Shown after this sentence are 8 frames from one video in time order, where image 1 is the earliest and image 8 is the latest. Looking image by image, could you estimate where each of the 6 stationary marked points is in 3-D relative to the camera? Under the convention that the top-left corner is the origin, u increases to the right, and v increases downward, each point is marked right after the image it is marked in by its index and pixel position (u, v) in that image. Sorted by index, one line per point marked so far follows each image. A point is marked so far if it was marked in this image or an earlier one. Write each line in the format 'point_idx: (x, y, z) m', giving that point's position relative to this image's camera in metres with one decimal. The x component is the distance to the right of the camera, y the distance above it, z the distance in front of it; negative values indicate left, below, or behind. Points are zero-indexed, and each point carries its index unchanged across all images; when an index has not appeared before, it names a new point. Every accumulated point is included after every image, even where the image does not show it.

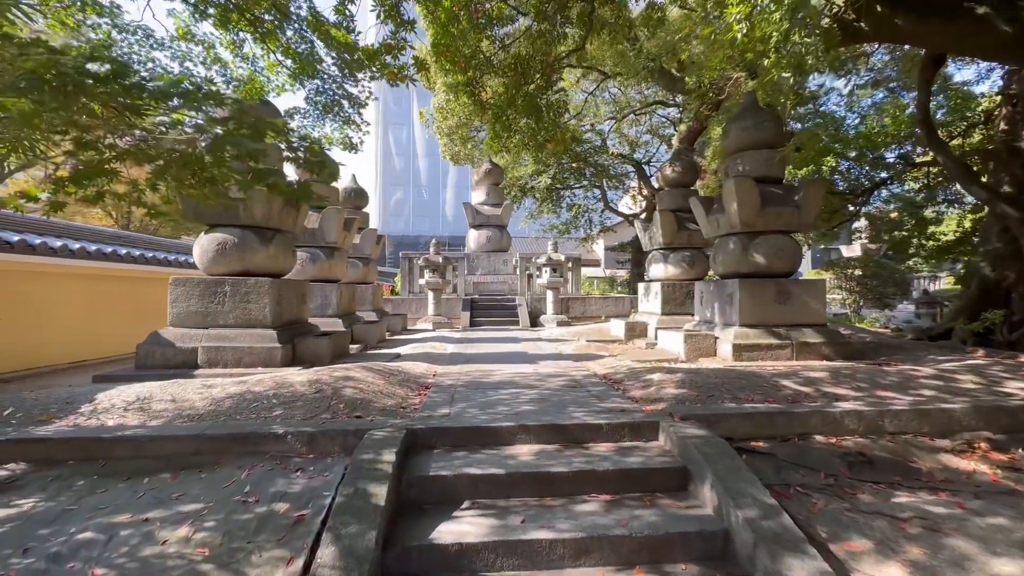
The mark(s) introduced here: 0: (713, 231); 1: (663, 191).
0: (+3.0, +0.8, +6.7) m
1: (+3.1, +2.0, +9.1) m
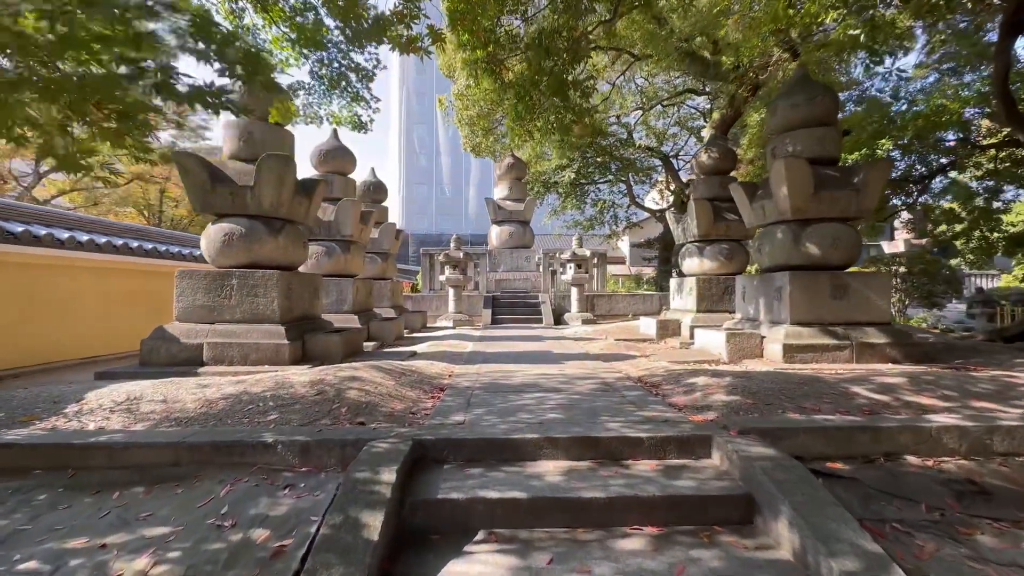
0: (+3.3, +0.9, +6.1) m
1: (+3.5, +2.0, +8.5) m
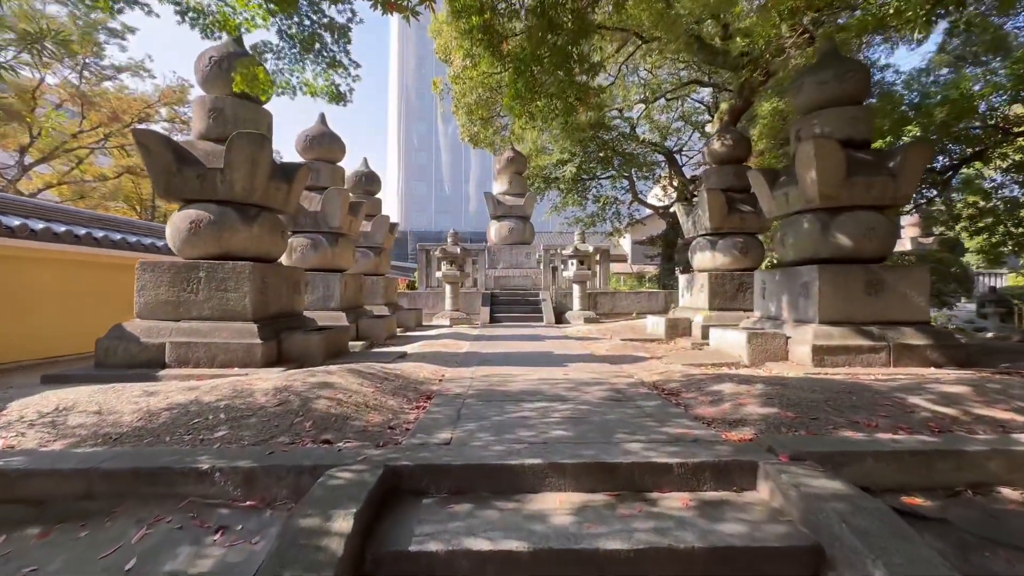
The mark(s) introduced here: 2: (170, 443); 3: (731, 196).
0: (+3.3, +1.0, +5.5) m
1: (+3.5, +2.1, +7.9) m
2: (-1.9, -0.9, +2.5) m
3: (+3.7, +1.6, +7.6) m
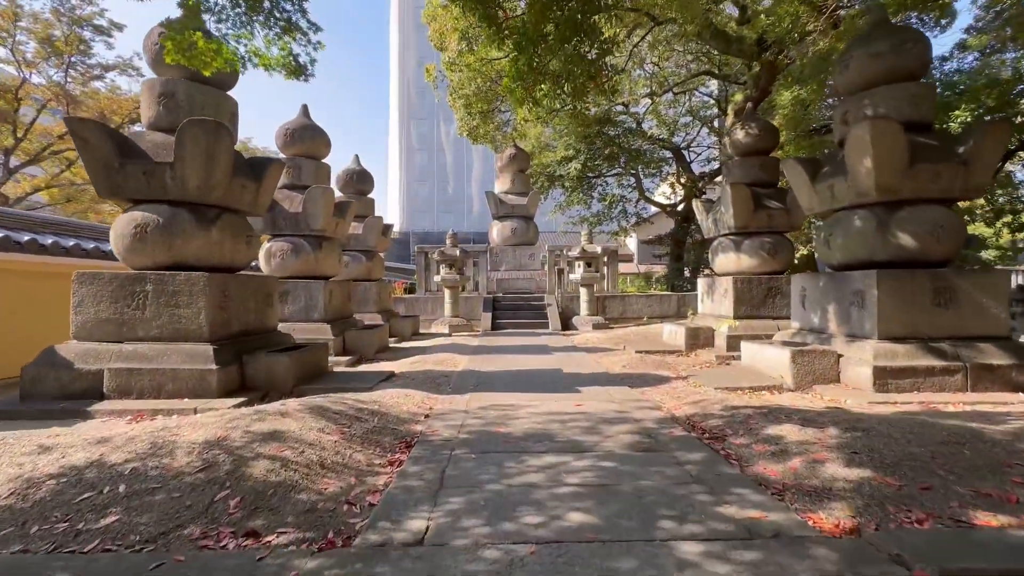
0: (+3.3, +0.9, +4.8) m
1: (+3.5, +2.0, +7.2) m
2: (-1.9, -1.0, +1.8) m
3: (+3.7, +1.5, +6.8) m
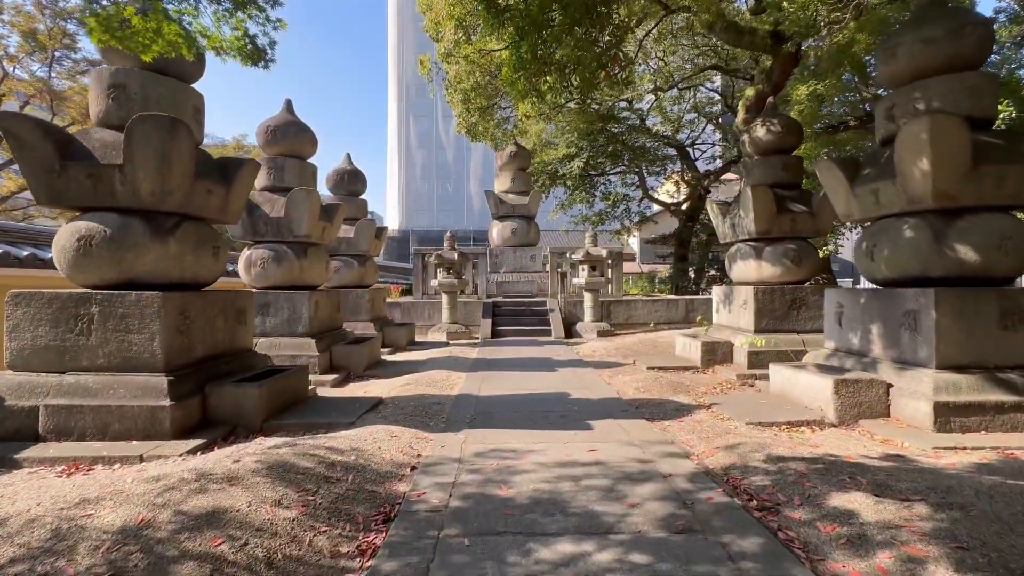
0: (+3.3, +0.7, +4.2) m
1: (+3.5, +1.9, +6.6) m
2: (-1.9, -1.2, +1.2) m
3: (+3.7, +1.3, +6.3) m
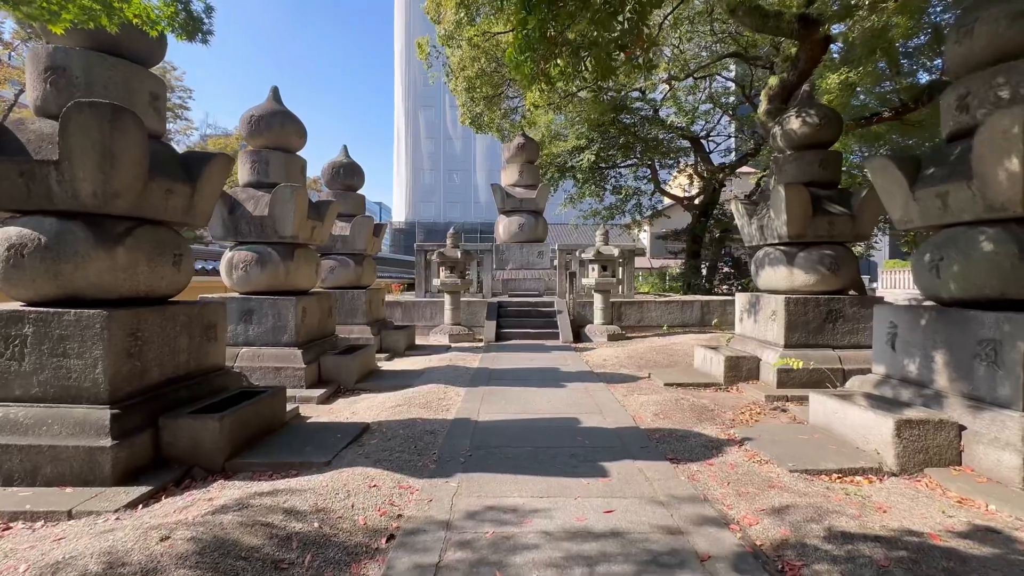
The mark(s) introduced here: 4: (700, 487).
0: (+3.4, +0.6, +3.6) m
1: (+3.6, +1.8, +6.0) m
2: (-1.9, -1.3, +0.7) m
3: (+3.8, +1.2, +5.7) m
4: (+1.2, -1.3, +2.9) m
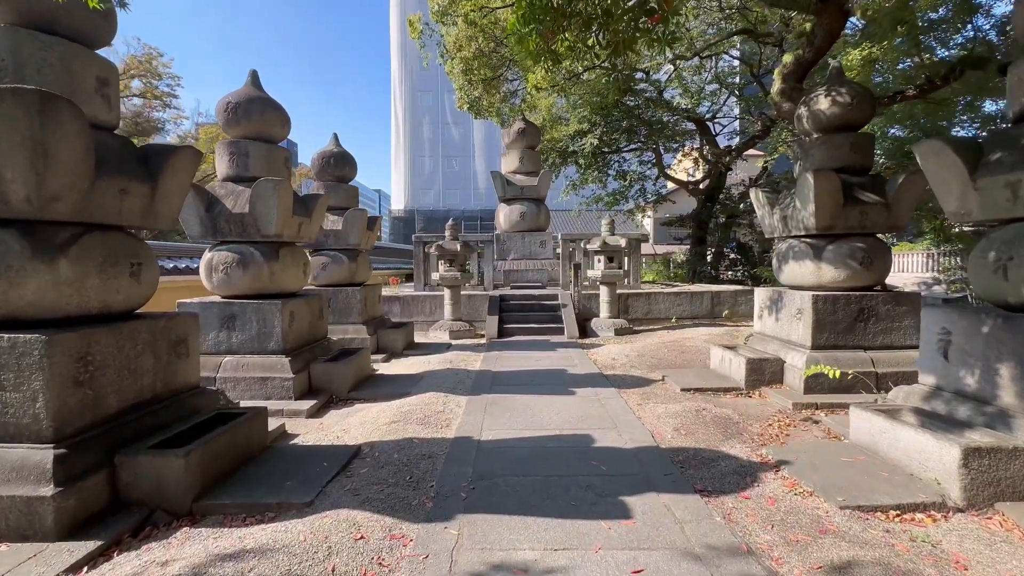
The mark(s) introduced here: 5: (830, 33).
0: (+3.4, +0.6, +3.2) m
1: (+3.6, +1.8, +5.5) m
2: (-1.8, -1.5, +0.3) m
3: (+3.8, +1.3, +5.2) m
4: (+1.3, -1.3, +2.5) m
5: (+5.8, +4.7, +8.2) m
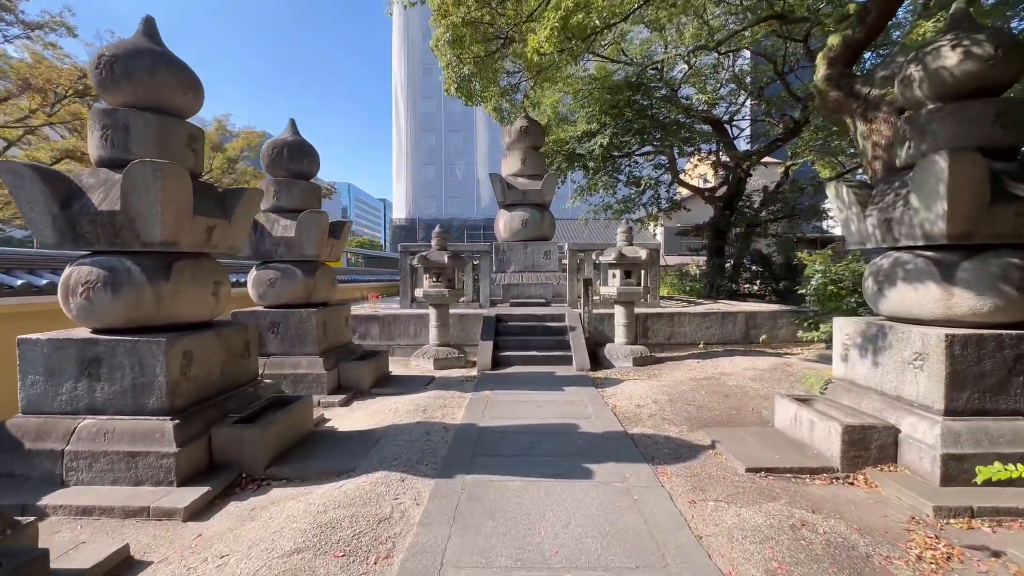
0: (+3.3, +0.3, +1.5) m
1: (+3.6, +1.5, +3.9) m
2: (-2.0, -1.7, -1.3) m
3: (+3.8, +1.0, +3.6) m
4: (+1.1, -1.6, +0.8) m
5: (+5.8, +4.3, +6.6) m
